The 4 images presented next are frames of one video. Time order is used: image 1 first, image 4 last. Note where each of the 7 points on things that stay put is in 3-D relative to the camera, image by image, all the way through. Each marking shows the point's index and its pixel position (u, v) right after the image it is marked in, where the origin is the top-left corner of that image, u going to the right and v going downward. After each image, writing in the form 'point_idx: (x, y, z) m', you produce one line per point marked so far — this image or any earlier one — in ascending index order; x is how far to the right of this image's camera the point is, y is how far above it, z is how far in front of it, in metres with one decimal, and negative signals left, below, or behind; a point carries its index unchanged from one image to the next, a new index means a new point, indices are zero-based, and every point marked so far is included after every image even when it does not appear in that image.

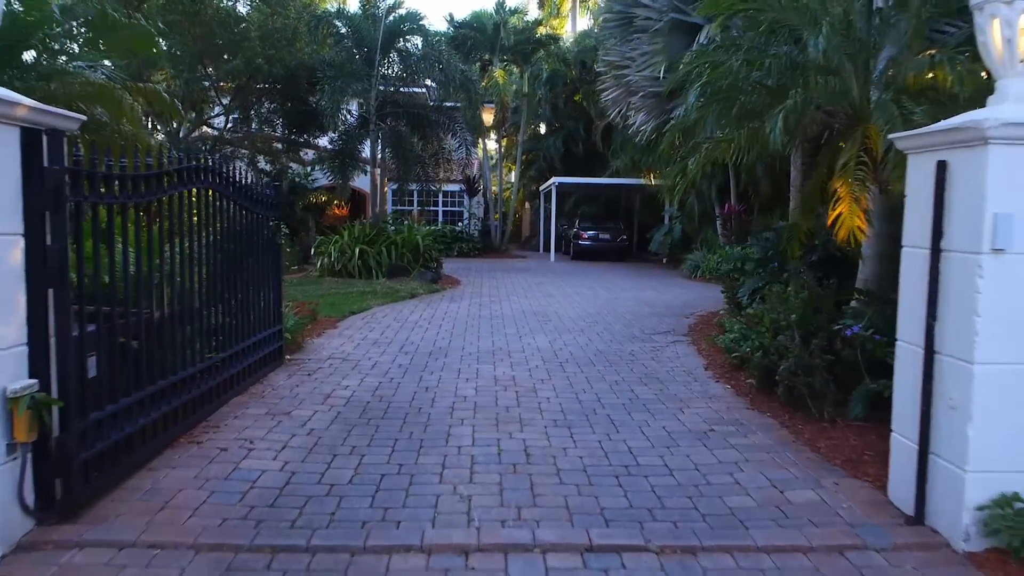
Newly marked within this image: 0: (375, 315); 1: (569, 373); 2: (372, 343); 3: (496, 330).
0: (-2.3, -0.5, +13.0) m
1: (+0.6, -0.9, +8.3) m
2: (-1.8, -0.7, +10.1) m
3: (-0.2, -0.6, +11.3) m
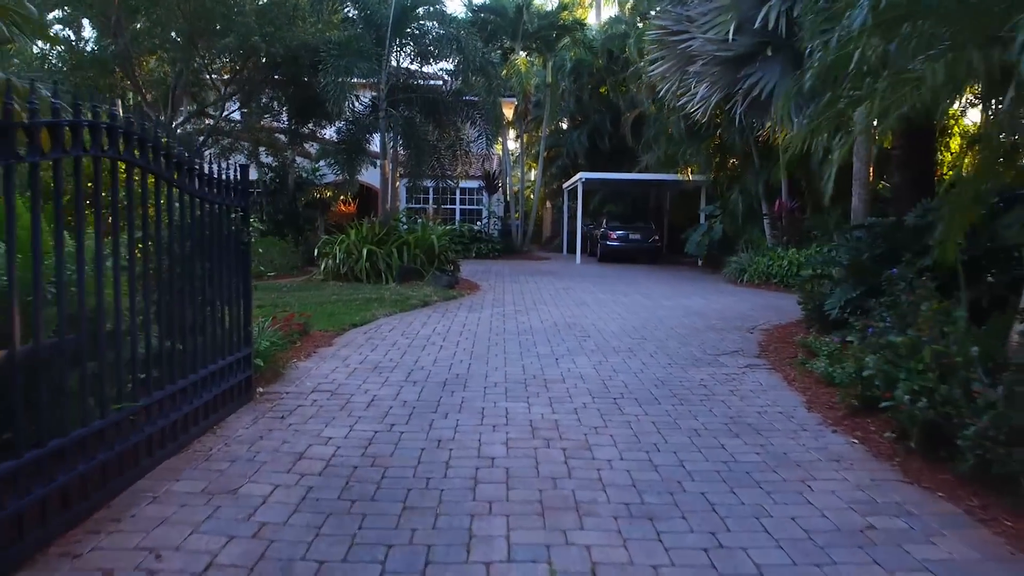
0: (-1.9, -0.6, +11.0) m
1: (+0.9, -1.0, +6.2) m
2: (-1.5, -0.8, +8.1) m
3: (+0.2, -0.8, +9.2) m
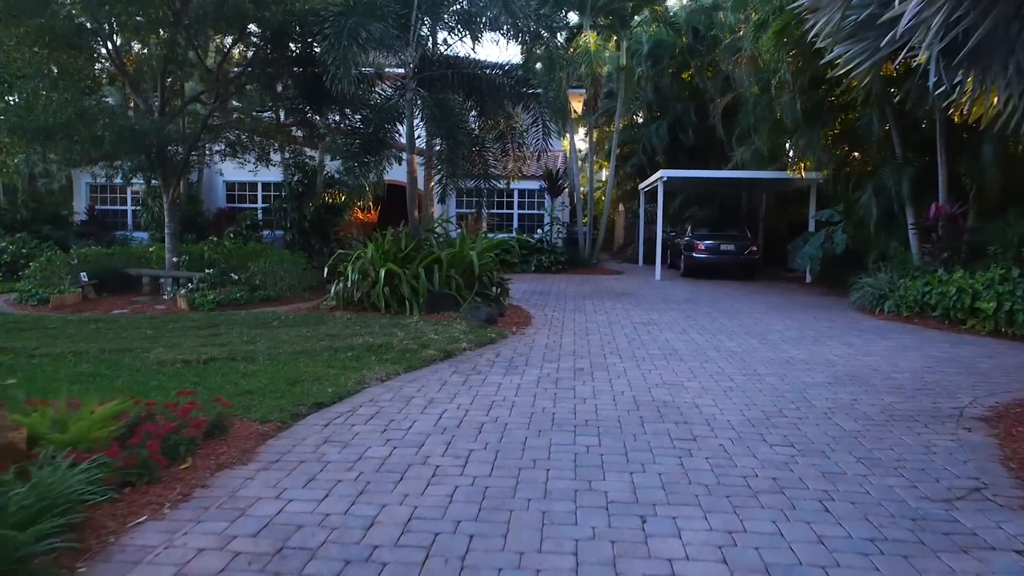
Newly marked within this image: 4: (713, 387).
0: (-1.4, -1.1, +7.0) m
1: (+1.0, -1.6, +1.9) m
2: (-1.2, -1.4, +4.0) m
3: (+0.5, -1.3, +5.0) m
4: (+2.1, -1.0, +8.1) m
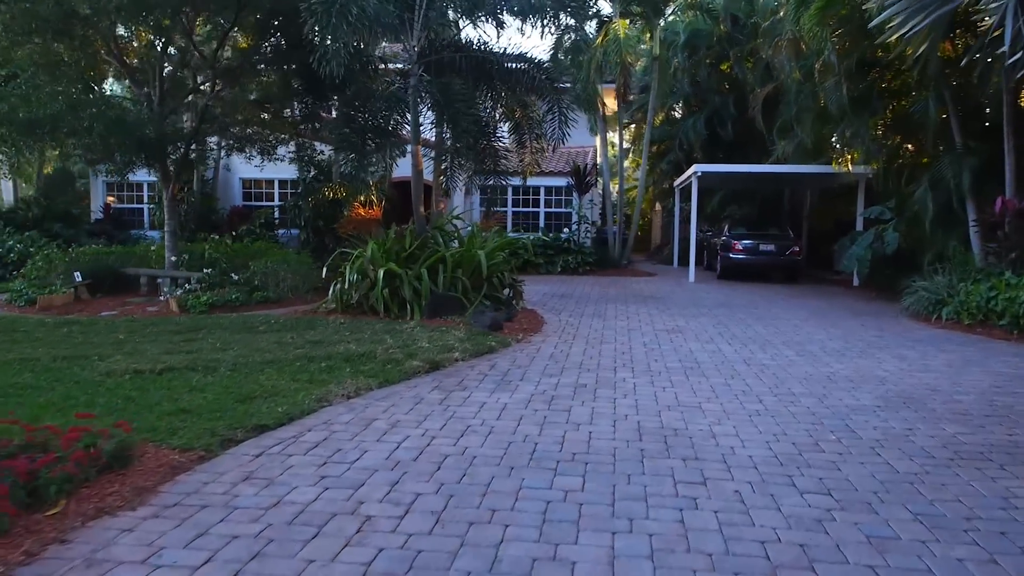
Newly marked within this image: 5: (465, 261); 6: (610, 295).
0: (-1.6, -1.1, +5.8) m
1: (+0.5, -1.6, +0.7) m
2: (-1.6, -1.4, +2.9) m
3: (+0.2, -1.3, +3.8) m
4: (+2.0, -1.1, +6.8) m
5: (-0.8, +0.5, +12.9) m
6: (+2.2, -0.2, +17.1) m
